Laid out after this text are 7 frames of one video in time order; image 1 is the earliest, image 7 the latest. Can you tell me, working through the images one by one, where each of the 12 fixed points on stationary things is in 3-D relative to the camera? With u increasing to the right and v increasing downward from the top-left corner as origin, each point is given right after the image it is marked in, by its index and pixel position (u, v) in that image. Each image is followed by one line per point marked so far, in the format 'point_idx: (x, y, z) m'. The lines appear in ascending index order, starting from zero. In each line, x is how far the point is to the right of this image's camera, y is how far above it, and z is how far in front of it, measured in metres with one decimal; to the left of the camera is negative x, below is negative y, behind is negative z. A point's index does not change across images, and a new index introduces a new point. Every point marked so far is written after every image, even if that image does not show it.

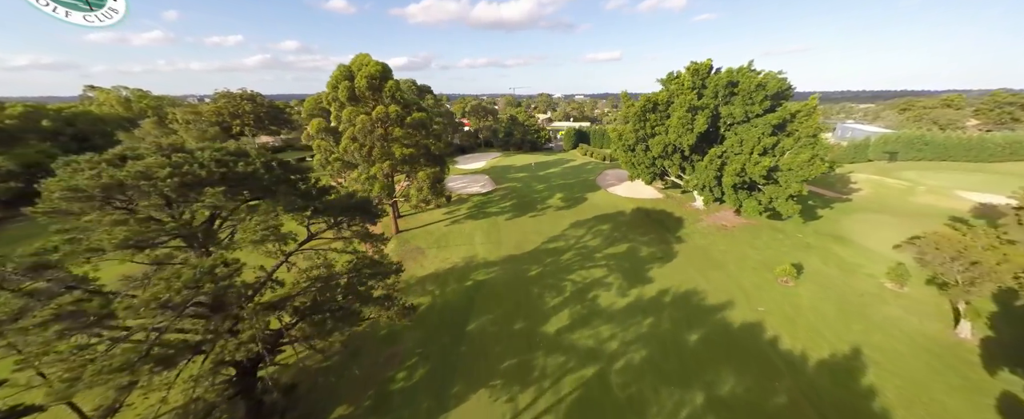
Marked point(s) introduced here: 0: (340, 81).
0: (-11.3, +8.3, +19.6) m
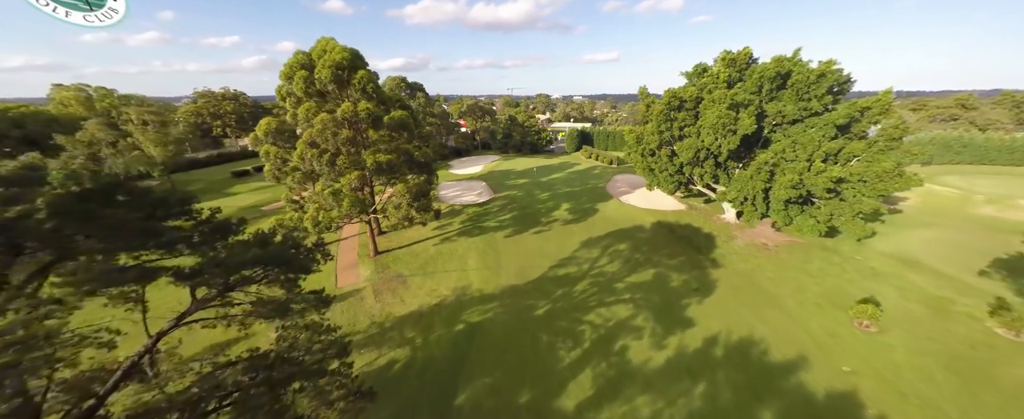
0: (-11.2, +7.1, +15.6) m
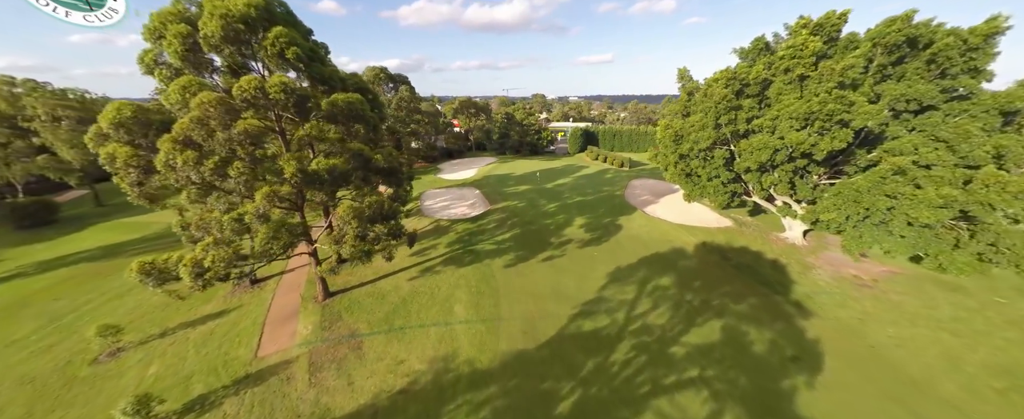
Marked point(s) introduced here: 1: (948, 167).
0: (-11.0, +5.9, +9.7) m
1: (+16.1, +1.6, +11.2) m
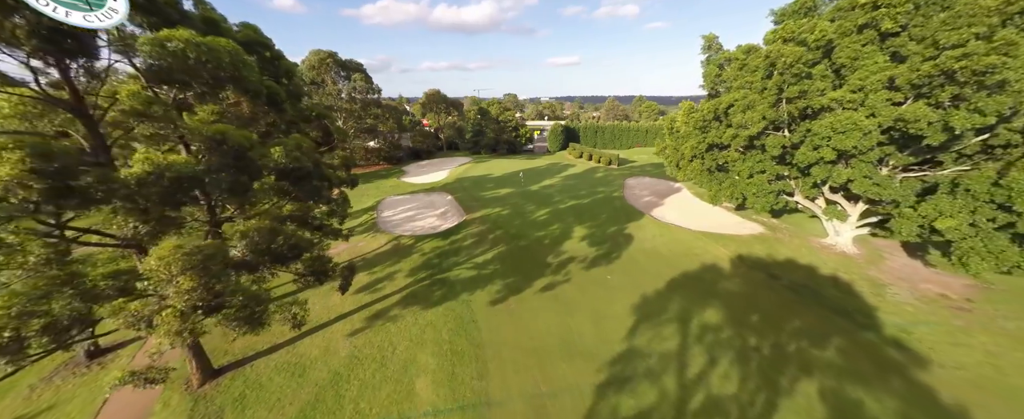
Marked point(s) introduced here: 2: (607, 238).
0: (-11.1, +5.0, +3.9) m
1: (+15.9, +1.5, +7.6) m
2: (+5.5, -1.6, +17.4) m
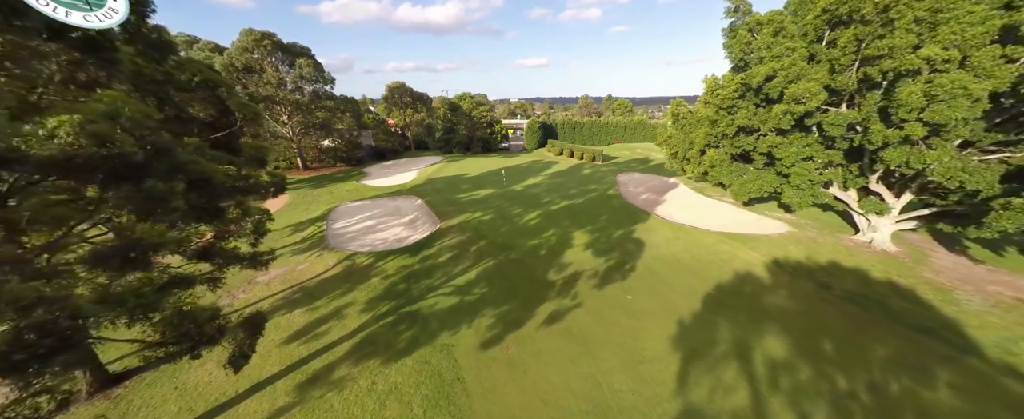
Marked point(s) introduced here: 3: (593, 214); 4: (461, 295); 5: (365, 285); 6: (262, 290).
0: (-10.6, +4.5, -0.4) m
1: (+16.1, +1.9, +5.6) m
2: (+4.9, -1.7, +14.5) m
3: (+4.8, -0.3, +17.7) m
4: (-1.9, -3.3, +11.5) m
5: (-5.9, -3.0, +12.2) m
6: (-10.0, -3.3, +12.1) m
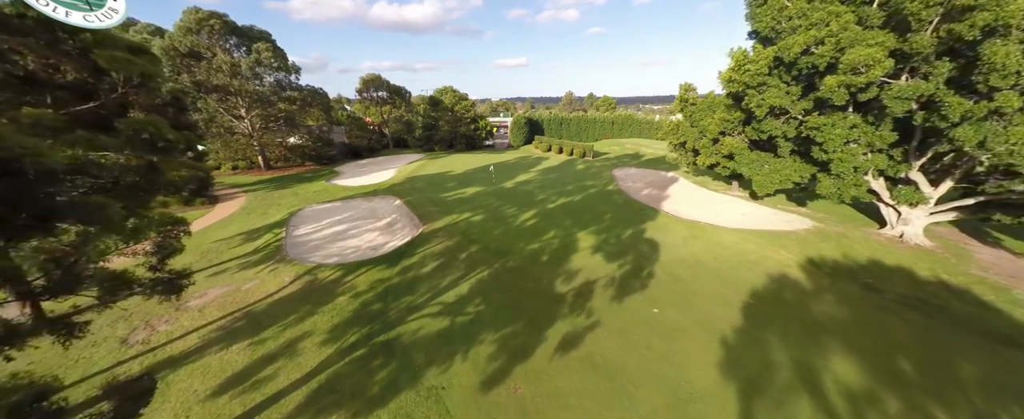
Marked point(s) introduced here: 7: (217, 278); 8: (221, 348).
0: (-10.0, +4.3, -3.1) m
1: (+16.3, +2.3, +4.4) m
2: (+4.8, -1.5, +12.6) m
3: (+4.4, -0.1, +15.9) m
4: (-1.9, -3.3, +9.3) m
5: (-5.9, -3.1, +9.8) m
6: (-9.9, -3.4, +9.4) m
7: (-11.2, -2.6, +11.5) m
8: (-8.0, -3.8, +8.4) m
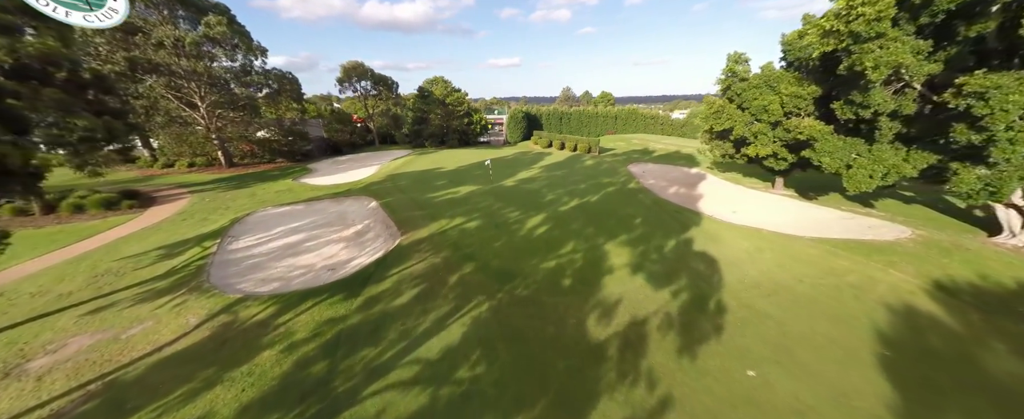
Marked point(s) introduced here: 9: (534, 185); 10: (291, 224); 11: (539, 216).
0: (-9.5, +4.1, -6.7) m
1: (+16.7, +2.2, +1.4) m
2: (+5.0, -1.7, +9.4) m
3: (+4.6, -0.3, +12.6) m
4: (-1.6, -3.4, +5.9) m
5: (-5.6, -3.3, +6.4) m
6: (-9.6, -3.7, +5.9) m
7: (-10.9, -2.8, +7.9) m
8: (-7.7, -4.0, +4.9) m
9: (+1.2, +1.3, +17.1) m
10: (-9.8, -0.6, +13.5) m
11: (+1.1, -0.3, +12.6) m
